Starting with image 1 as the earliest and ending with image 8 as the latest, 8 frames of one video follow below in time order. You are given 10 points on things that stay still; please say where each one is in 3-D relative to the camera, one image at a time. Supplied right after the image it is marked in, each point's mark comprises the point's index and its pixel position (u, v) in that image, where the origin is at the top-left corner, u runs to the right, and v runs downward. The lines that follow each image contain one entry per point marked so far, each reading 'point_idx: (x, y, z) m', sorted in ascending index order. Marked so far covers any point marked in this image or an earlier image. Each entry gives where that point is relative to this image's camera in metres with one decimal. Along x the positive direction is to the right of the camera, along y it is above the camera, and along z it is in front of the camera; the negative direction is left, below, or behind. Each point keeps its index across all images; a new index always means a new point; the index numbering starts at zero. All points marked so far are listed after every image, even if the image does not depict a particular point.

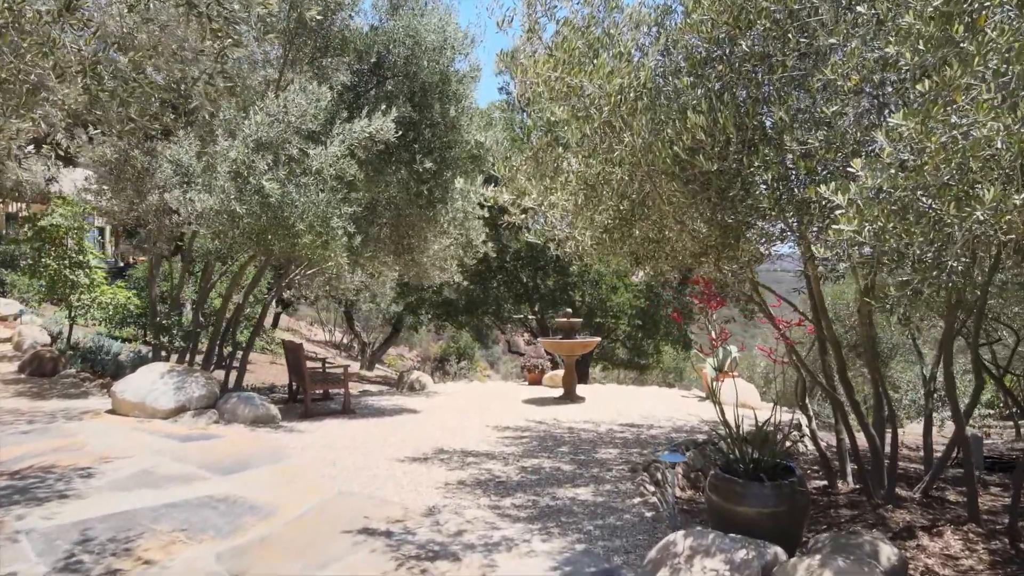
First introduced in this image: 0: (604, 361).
0: (+2.0, -1.6, +16.0) m
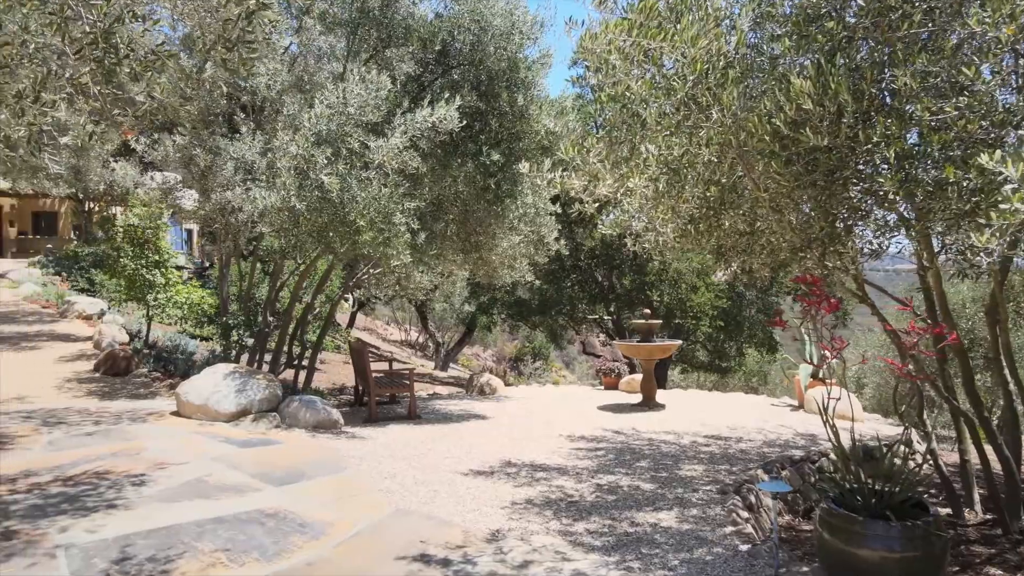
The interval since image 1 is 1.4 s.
0: (+3.6, -1.6, +15.2) m
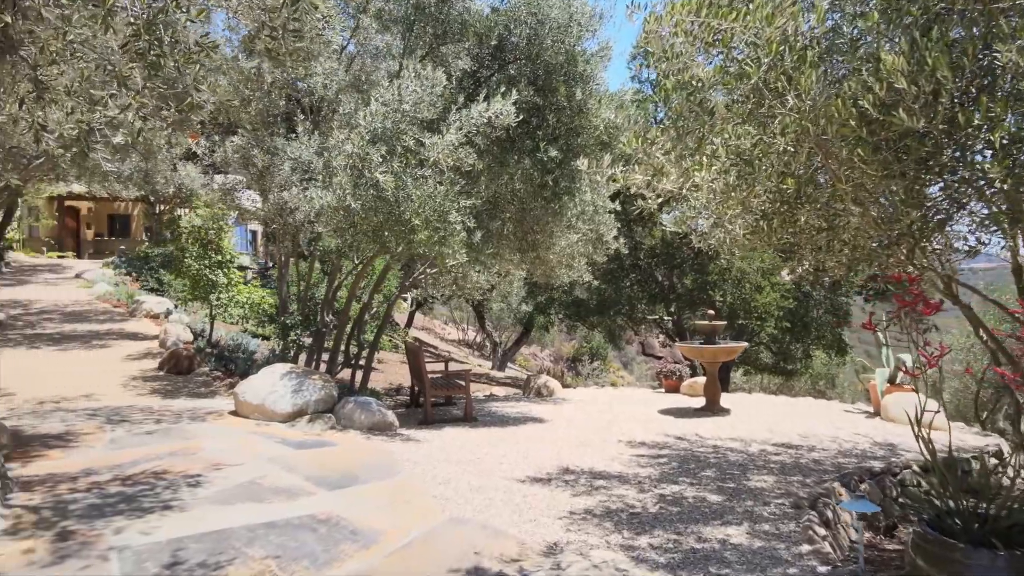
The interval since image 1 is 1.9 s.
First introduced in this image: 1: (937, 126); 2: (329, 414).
0: (+4.7, -1.6, +14.7) m
1: (+1.8, +0.7, +3.1) m
2: (-1.7, -1.2, +7.0) m
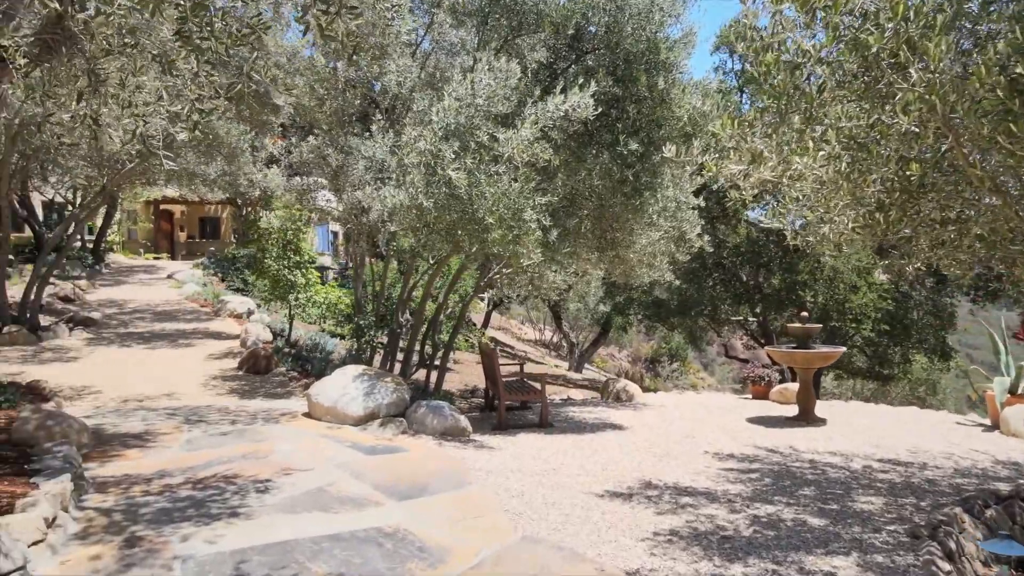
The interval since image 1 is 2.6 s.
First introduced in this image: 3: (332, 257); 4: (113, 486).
0: (+6.2, -1.6, +13.8) m
1: (+2.1, +0.7, +2.6) m
2: (-1.0, -1.2, +6.8) m
3: (-4.2, +0.7, +17.0) m
4: (-2.6, -1.3, +4.8) m
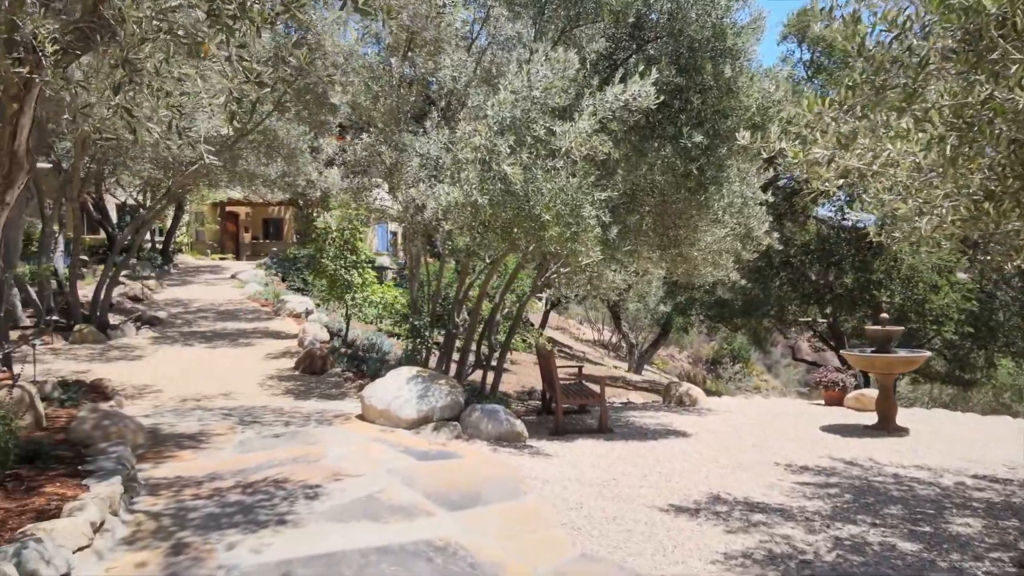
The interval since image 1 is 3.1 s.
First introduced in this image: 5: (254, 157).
0: (+7.3, -1.6, +13.0) m
1: (+2.3, +0.7, +2.2) m
2: (-0.5, -1.2, +6.6) m
3: (-2.9, +0.7, +17.1) m
4: (-2.3, -1.3, +4.8) m
5: (-4.7, +2.4, +13.3) m
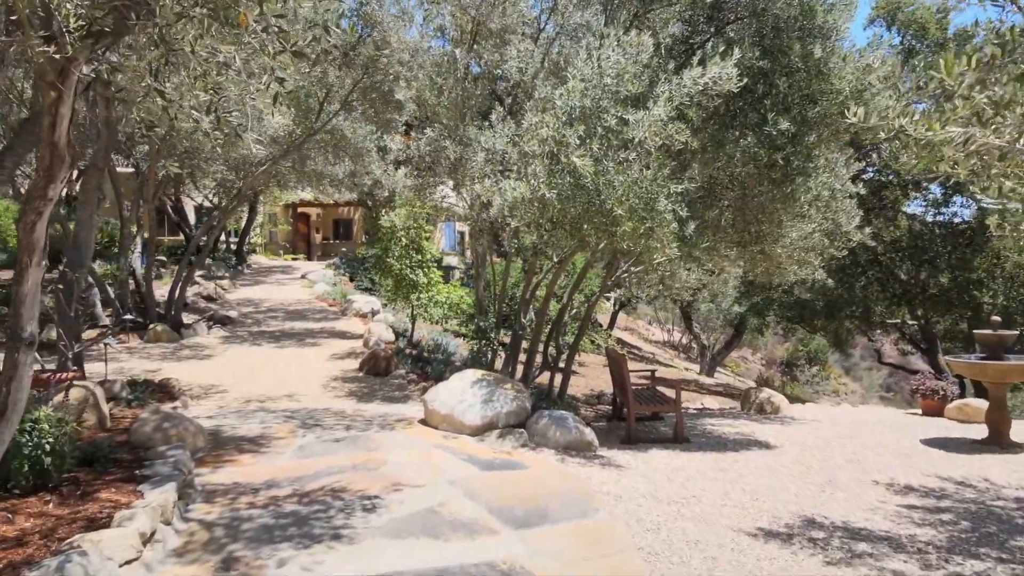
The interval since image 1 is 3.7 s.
0: (+8.4, -1.6, +11.9) m
1: (+2.5, +0.7, +1.6) m
2: (+0.1, -1.2, +6.3) m
3: (-1.3, +0.7, +16.9) m
4: (-1.8, -1.3, +4.6) m
5: (-3.5, +2.4, +13.4) m
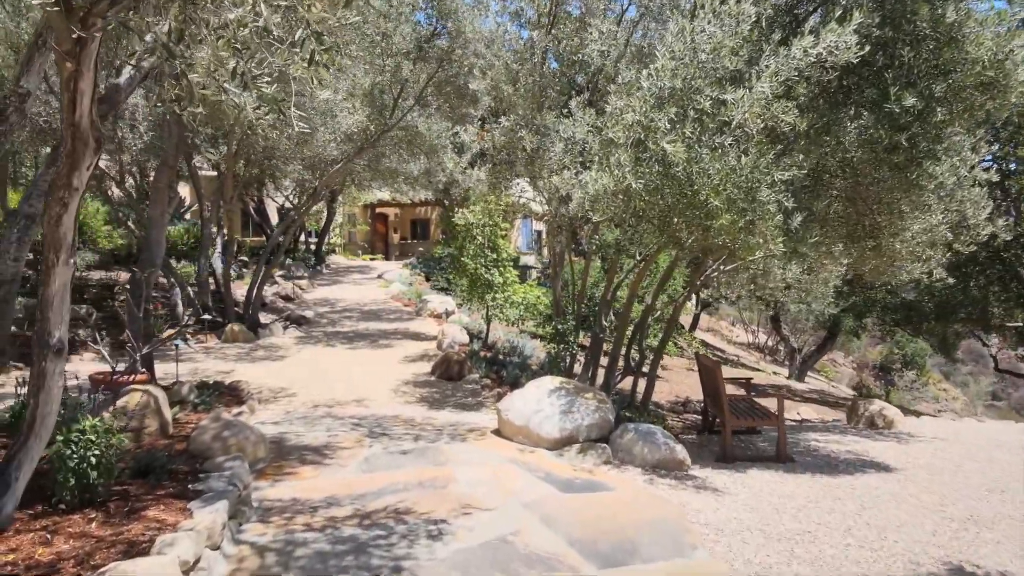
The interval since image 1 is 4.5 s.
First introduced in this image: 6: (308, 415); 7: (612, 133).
0: (+9.6, -1.6, +10.4) m
1: (+2.6, +0.7, +0.8) m
2: (+0.7, -1.2, +5.7) m
3: (+0.4, +0.7, +16.4) m
4: (-1.4, -1.3, +4.2) m
5: (-2.1, +2.4, +13.1) m
6: (-1.9, -1.2, +6.7) m
7: (+0.8, +1.3, +6.1) m
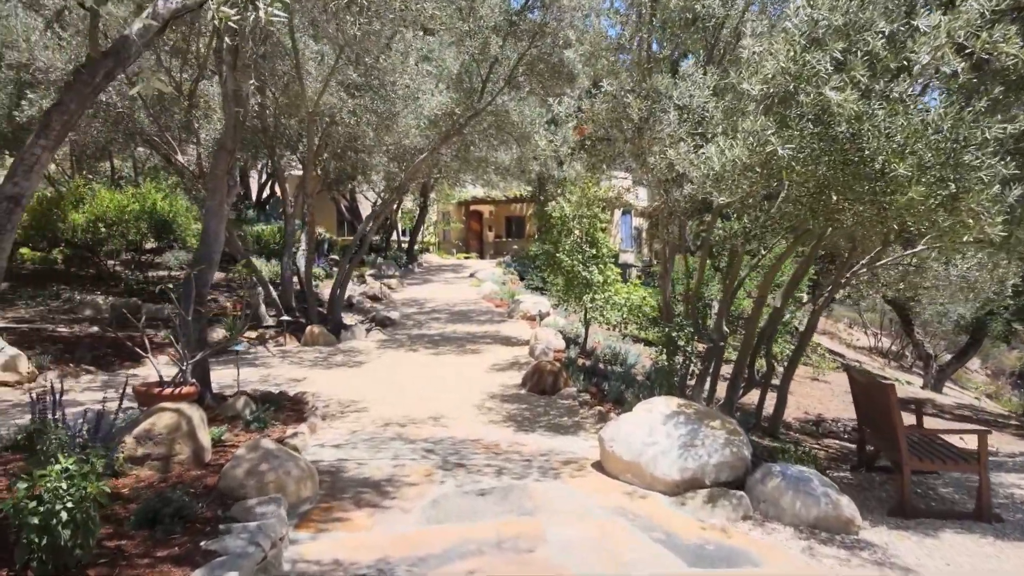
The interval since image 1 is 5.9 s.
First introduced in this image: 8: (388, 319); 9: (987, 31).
0: (+10.8, -1.5, +7.9) m
1: (+2.6, +0.7, -0.7) m
2: (+1.4, -1.2, +4.4) m
3: (+2.5, +0.7, +15.0) m
4: (-0.9, -1.3, +3.2) m
5: (-0.4, +2.4, +12.1) m
6: (-1.1, -1.2, +5.7) m
7: (+1.5, +1.3, +4.7) m
8: (-2.1, -0.5, +12.2) m
9: (+2.5, +1.3, +3.8) m
